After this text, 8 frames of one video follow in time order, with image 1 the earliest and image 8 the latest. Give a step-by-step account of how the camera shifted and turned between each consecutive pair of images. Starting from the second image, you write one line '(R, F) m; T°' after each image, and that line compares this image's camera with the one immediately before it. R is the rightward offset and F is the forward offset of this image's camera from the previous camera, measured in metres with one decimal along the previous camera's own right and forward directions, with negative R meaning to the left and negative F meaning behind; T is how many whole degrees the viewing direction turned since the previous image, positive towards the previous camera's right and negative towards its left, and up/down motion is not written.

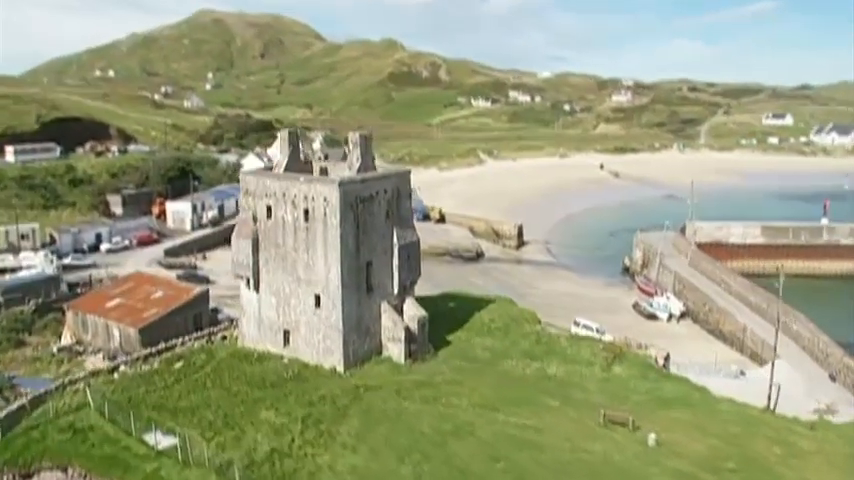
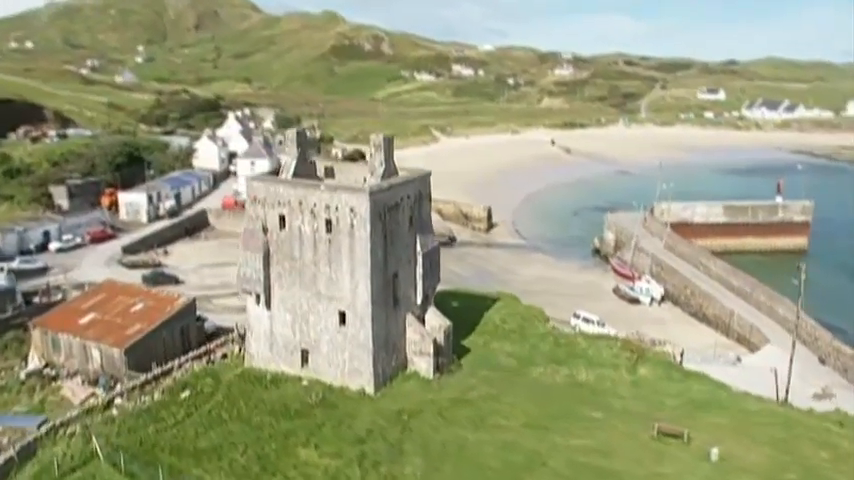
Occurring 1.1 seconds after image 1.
(-3.9, +2.1) m; +6°
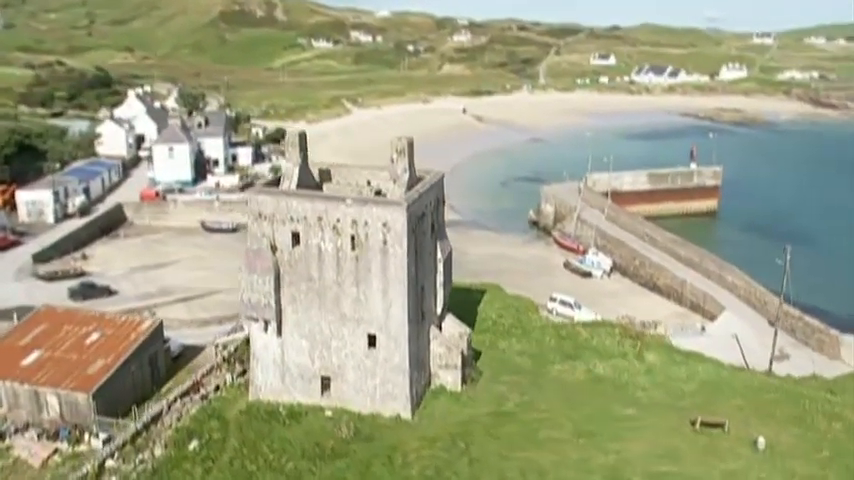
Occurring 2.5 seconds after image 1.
(-5.1, +2.4) m; +10°
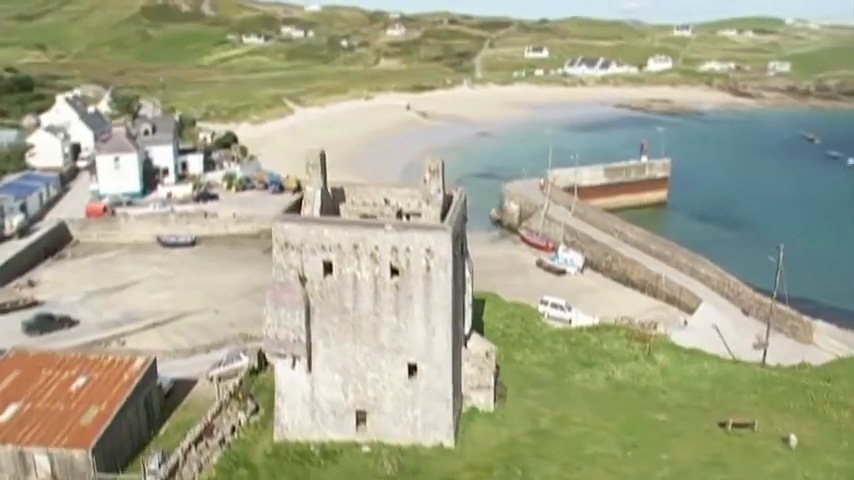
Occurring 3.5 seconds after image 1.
(-3.7, +1.1) m; +7°
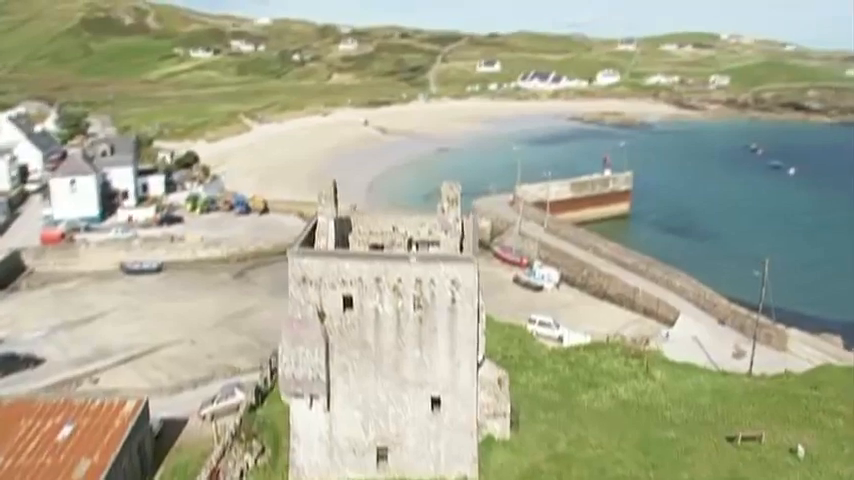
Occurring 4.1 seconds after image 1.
(-2.4, +0.5) m; +5°
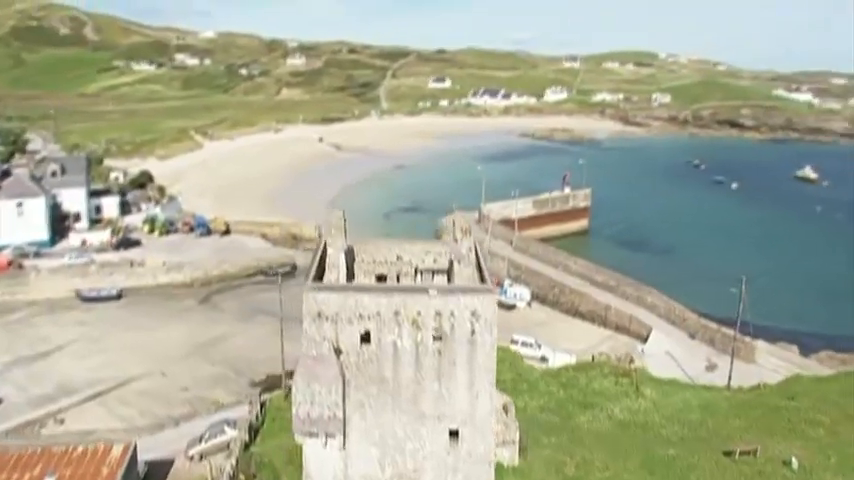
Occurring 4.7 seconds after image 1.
(-2.4, +0.3) m; +5°
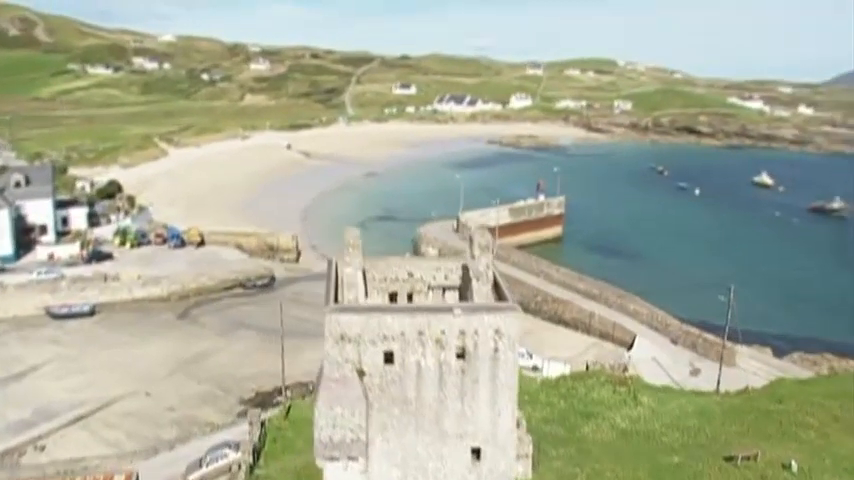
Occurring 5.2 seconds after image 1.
(-2.0, +0.2) m; +4°
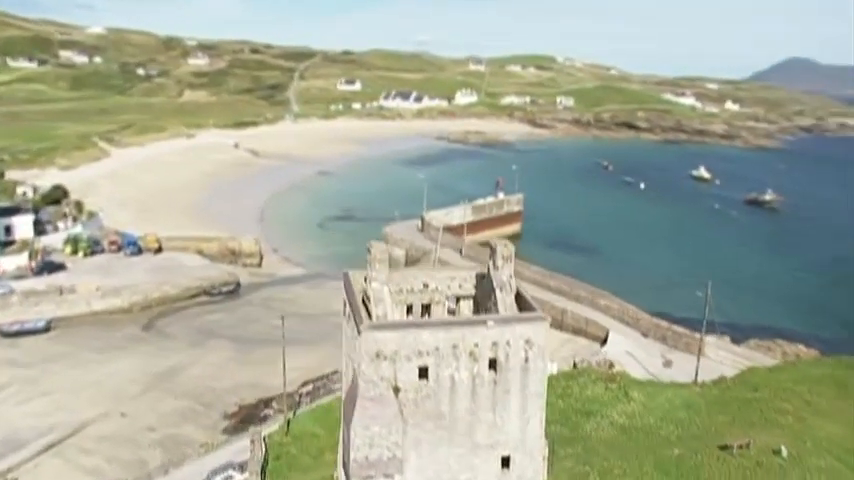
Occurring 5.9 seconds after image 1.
(-2.9, +0.3) m; +6°
